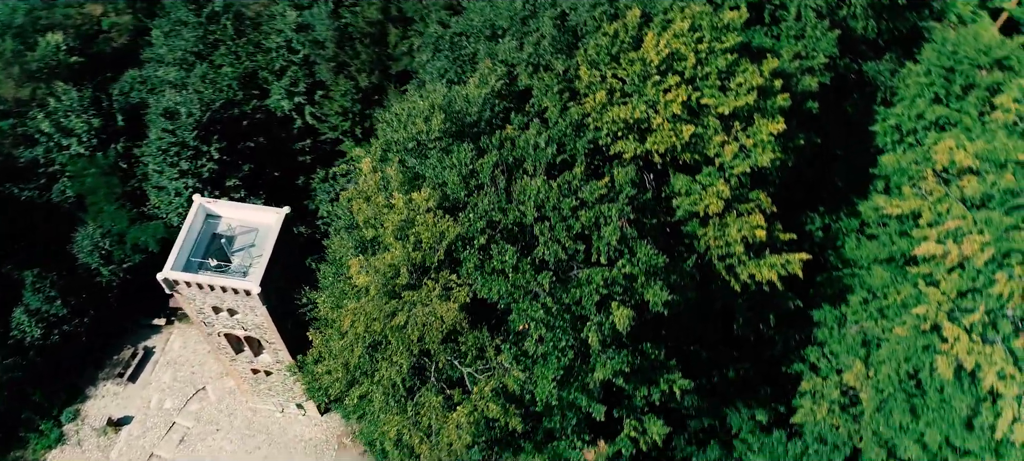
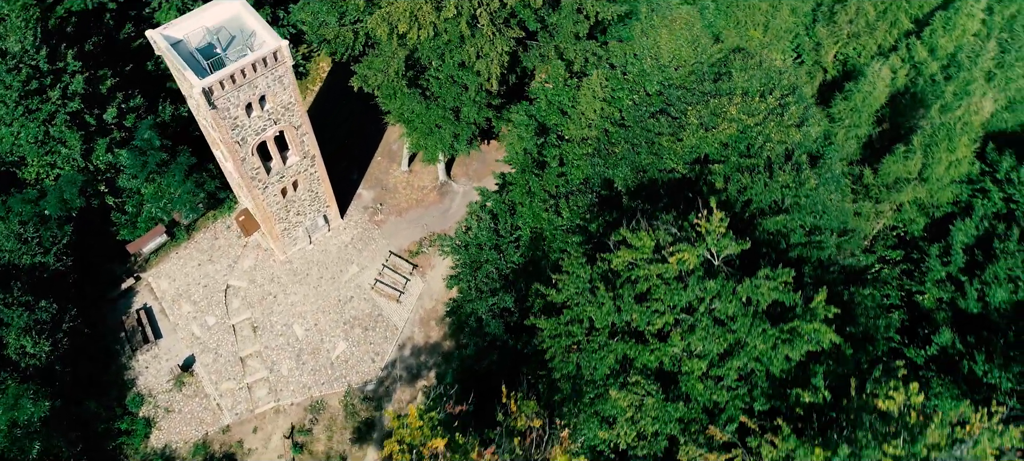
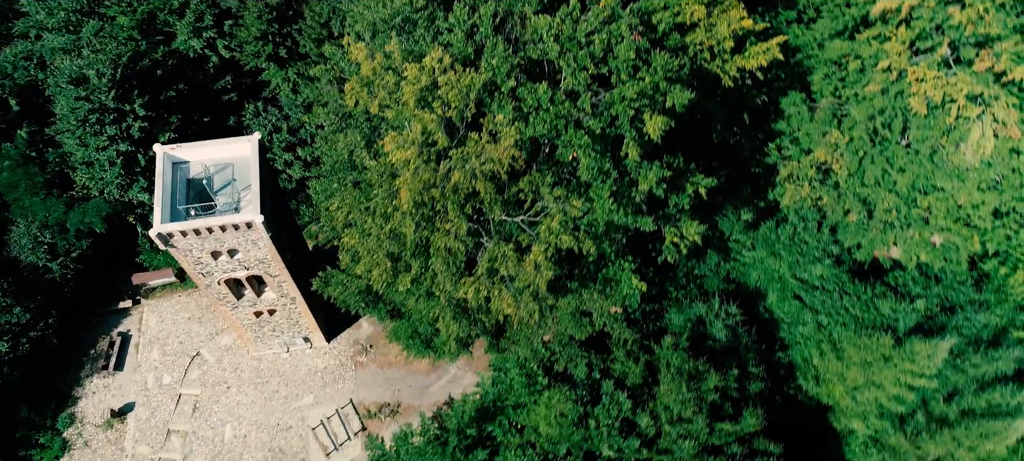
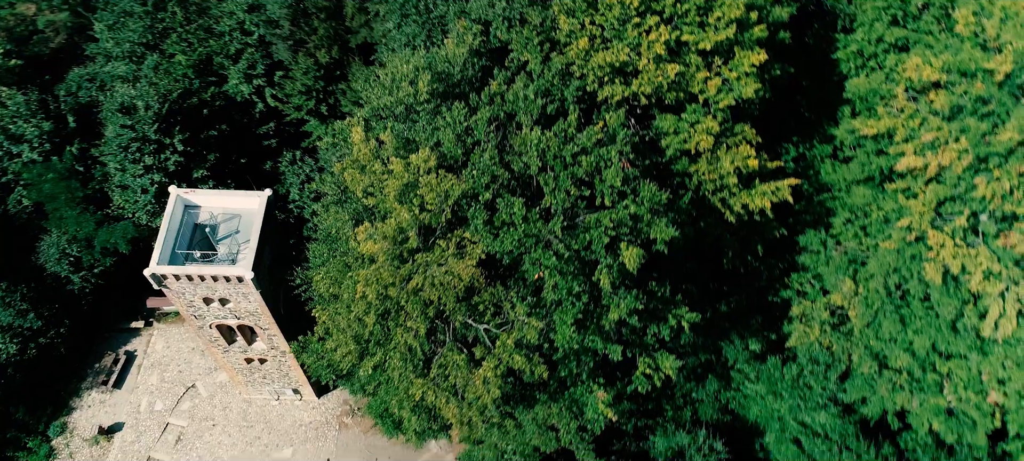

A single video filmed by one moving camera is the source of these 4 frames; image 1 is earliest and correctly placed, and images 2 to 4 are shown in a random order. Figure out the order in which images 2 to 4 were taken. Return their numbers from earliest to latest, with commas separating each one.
4, 3, 2
